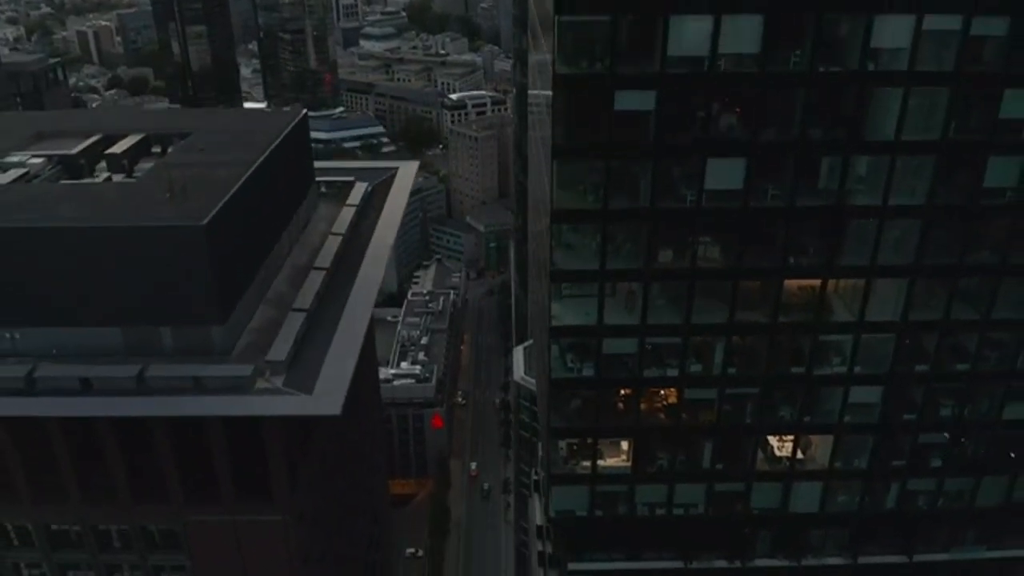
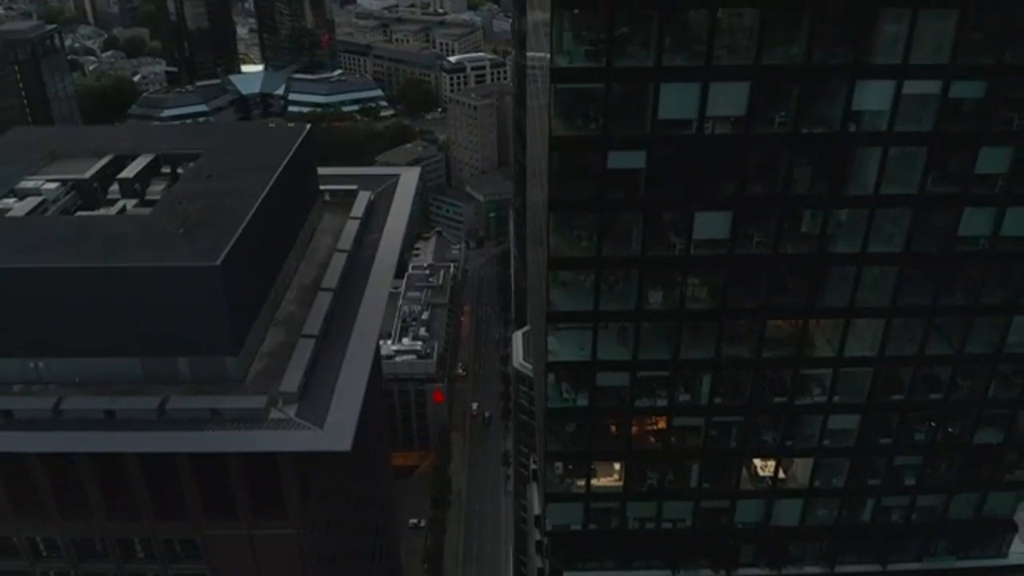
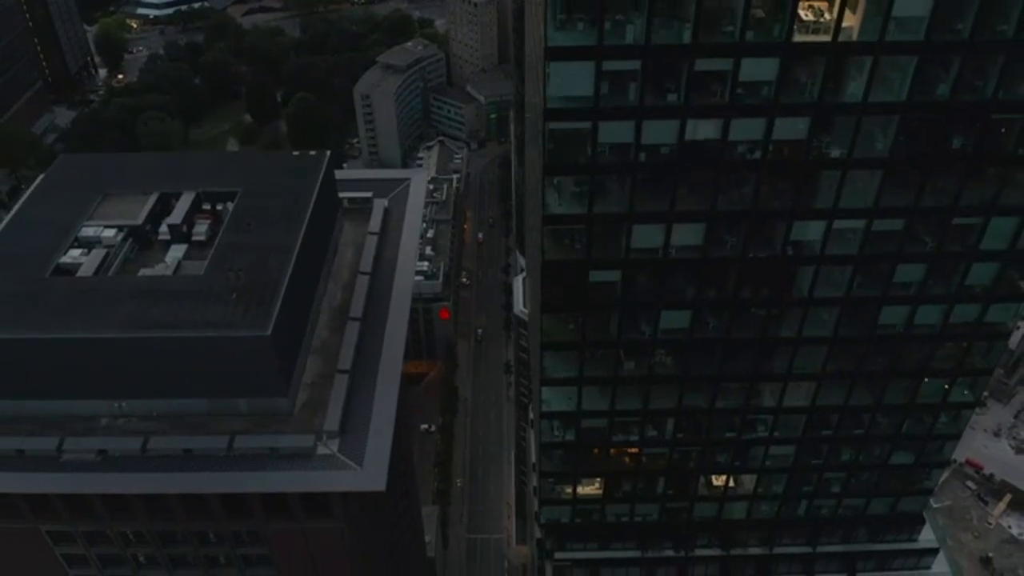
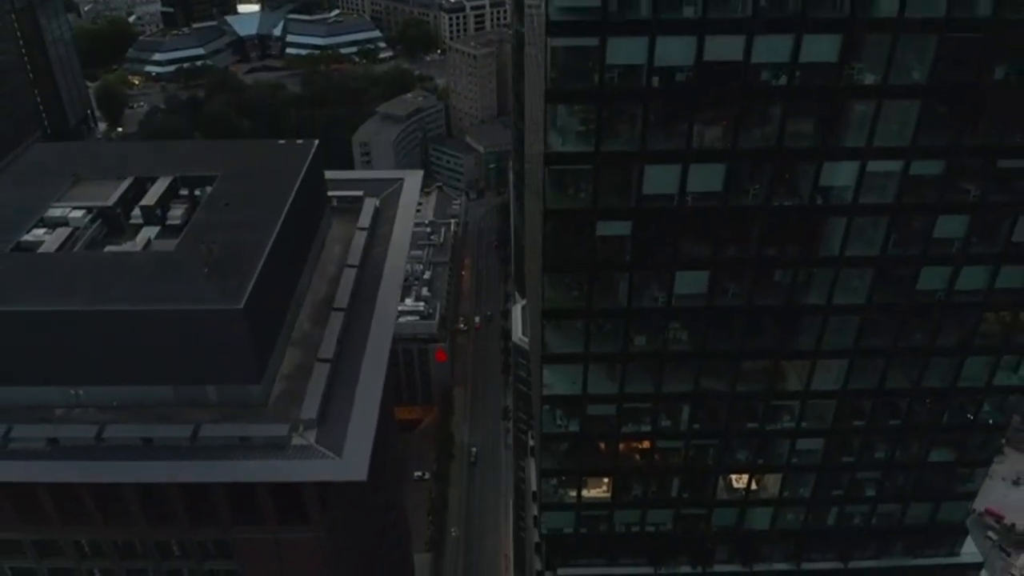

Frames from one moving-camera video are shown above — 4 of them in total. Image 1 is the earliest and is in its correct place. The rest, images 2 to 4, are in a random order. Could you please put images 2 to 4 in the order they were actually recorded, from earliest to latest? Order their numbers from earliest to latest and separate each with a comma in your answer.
2, 4, 3
